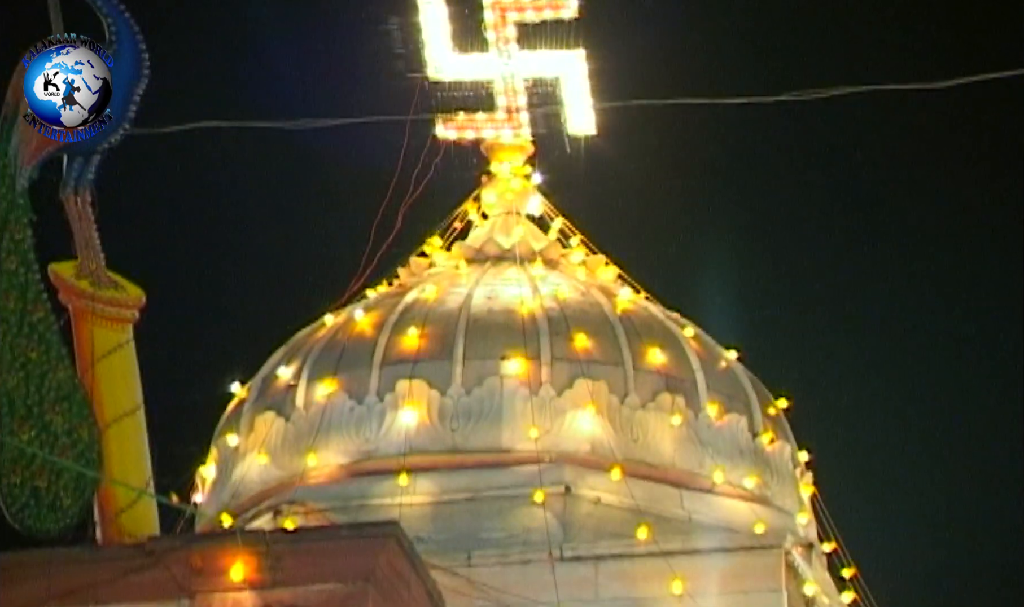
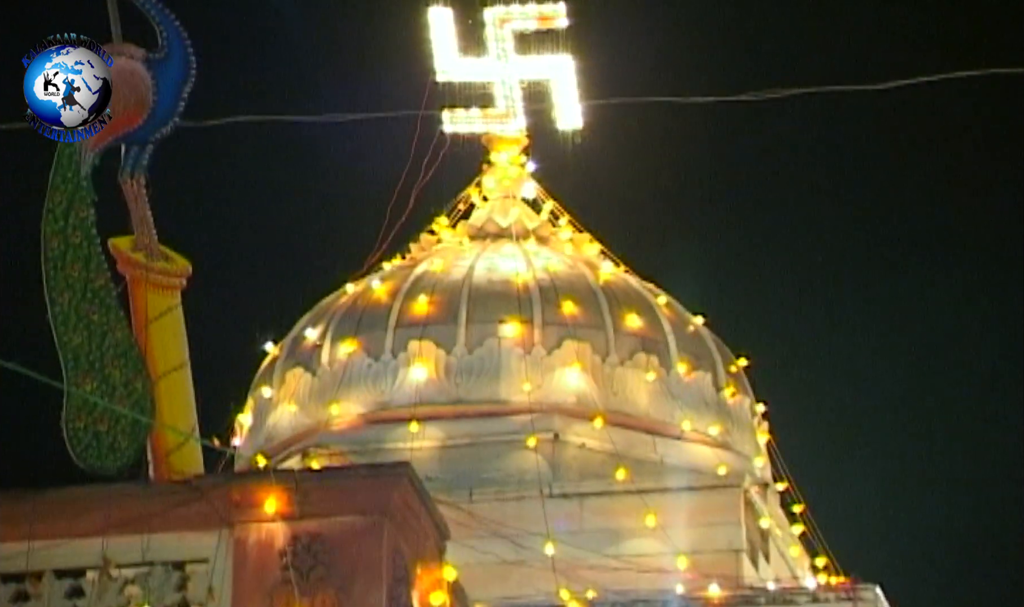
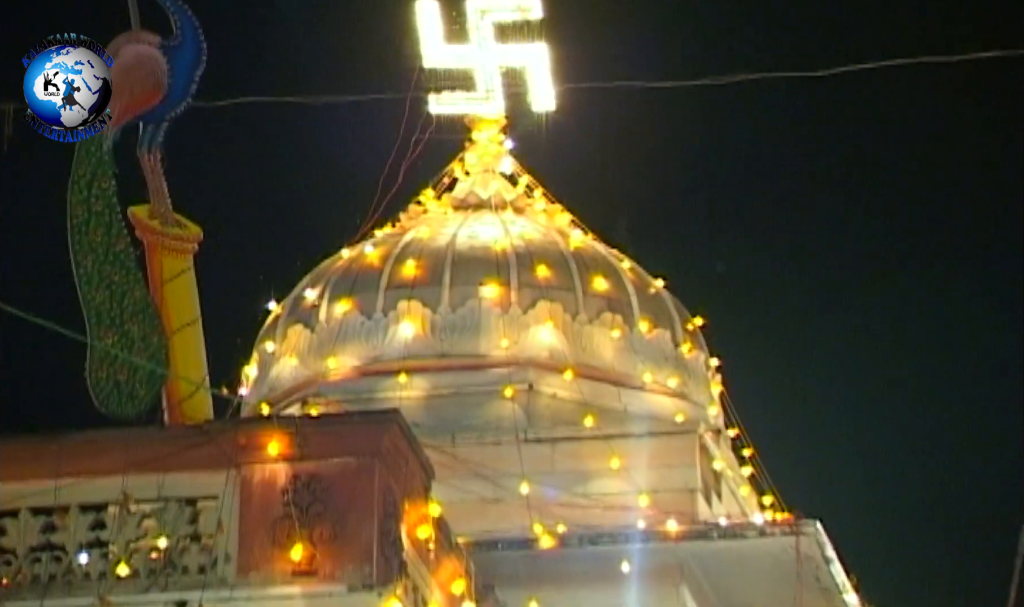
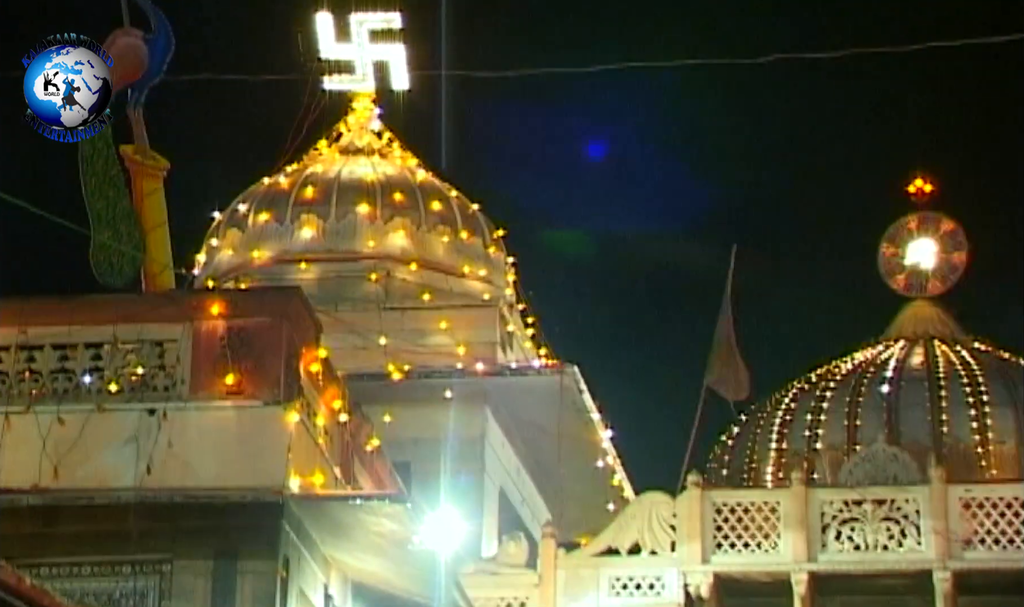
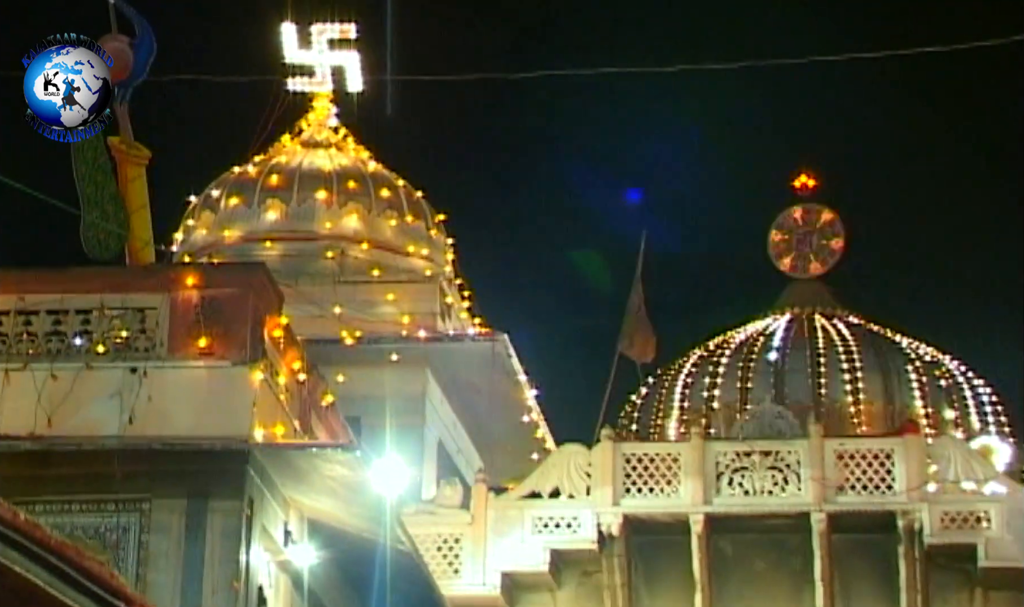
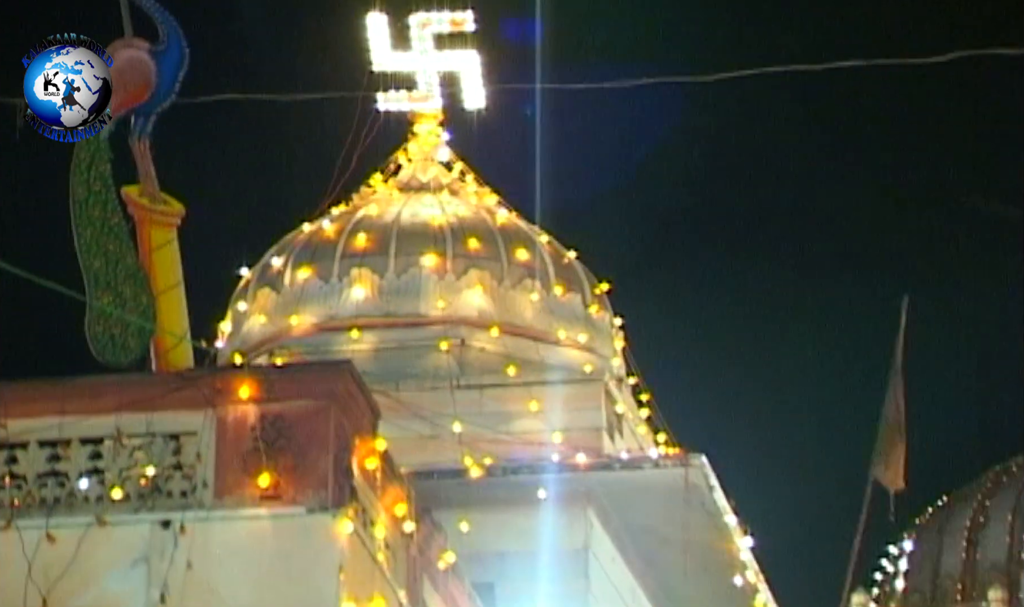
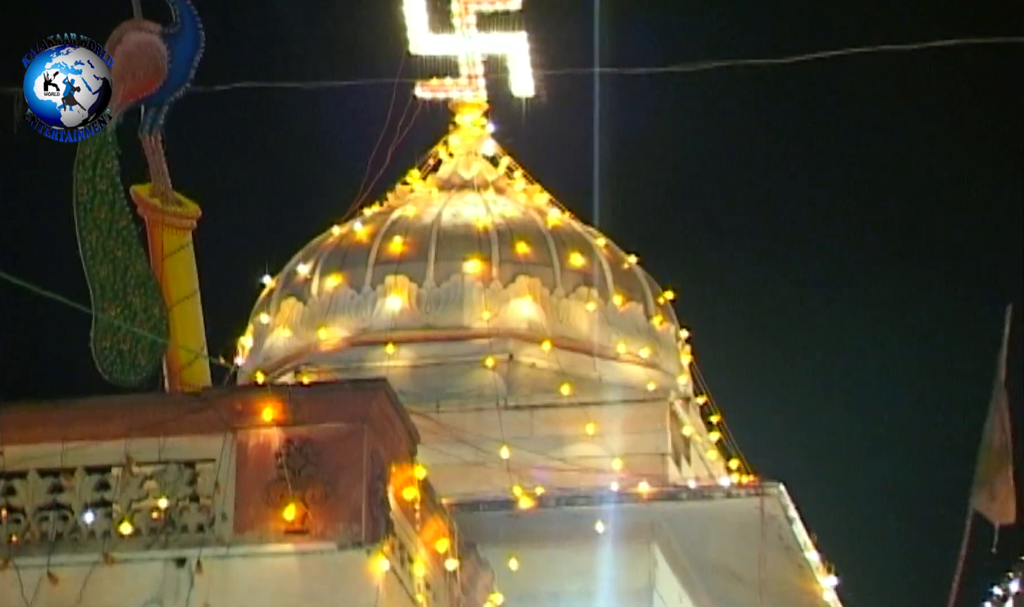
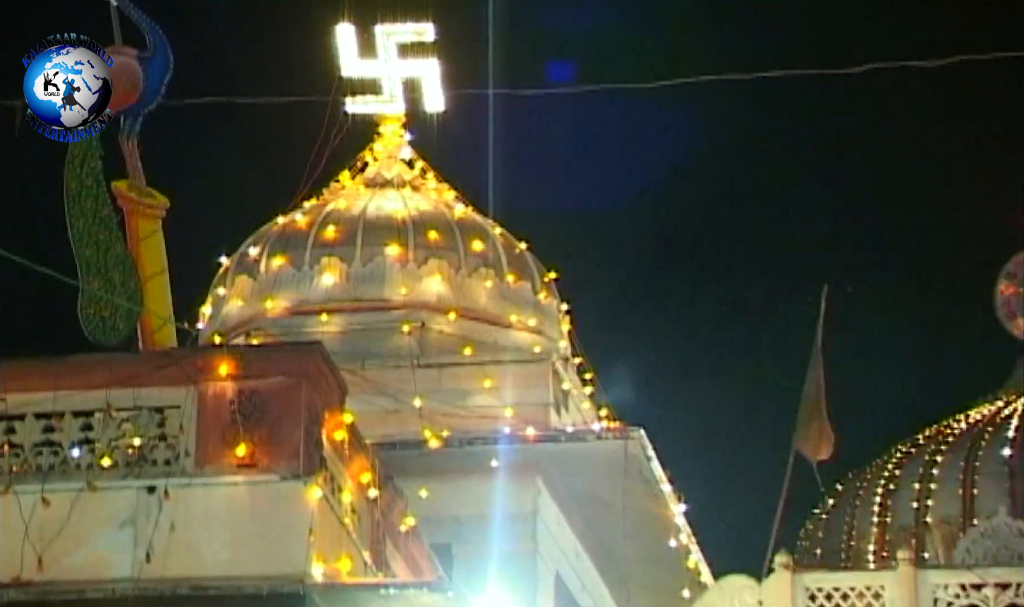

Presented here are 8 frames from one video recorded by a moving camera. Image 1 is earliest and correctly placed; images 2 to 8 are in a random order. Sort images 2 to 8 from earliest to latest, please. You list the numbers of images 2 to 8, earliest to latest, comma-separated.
2, 3, 7, 6, 8, 4, 5
